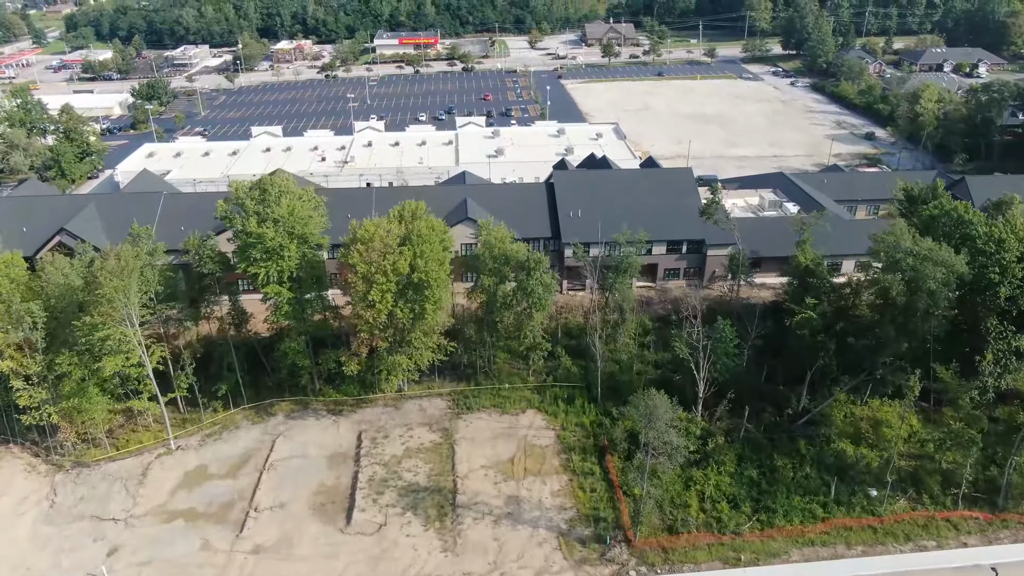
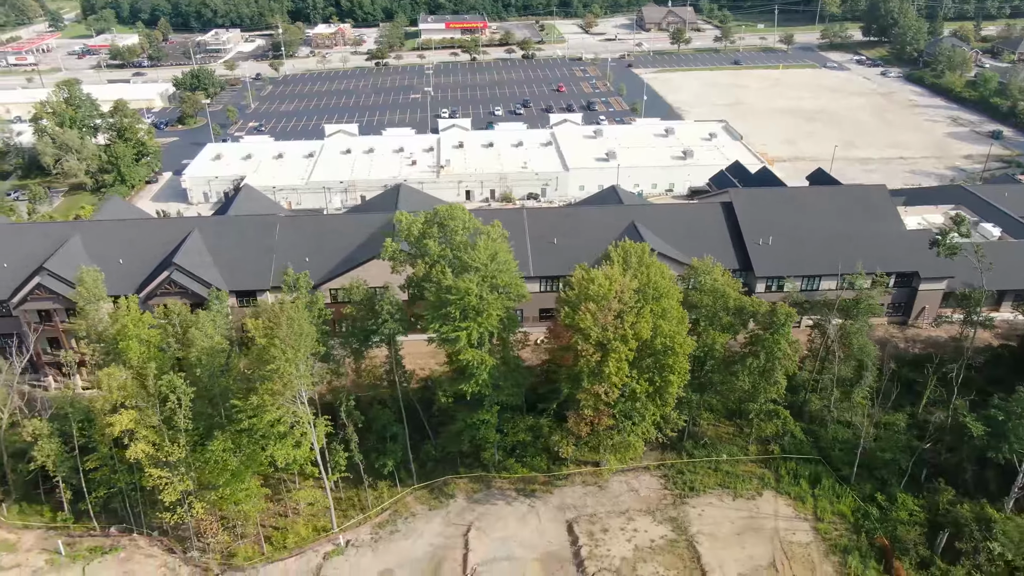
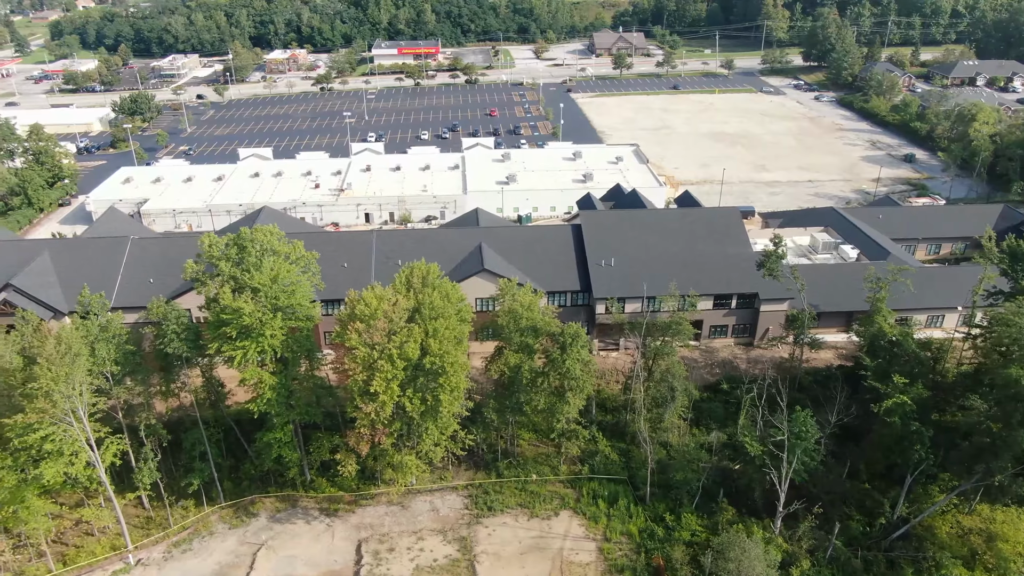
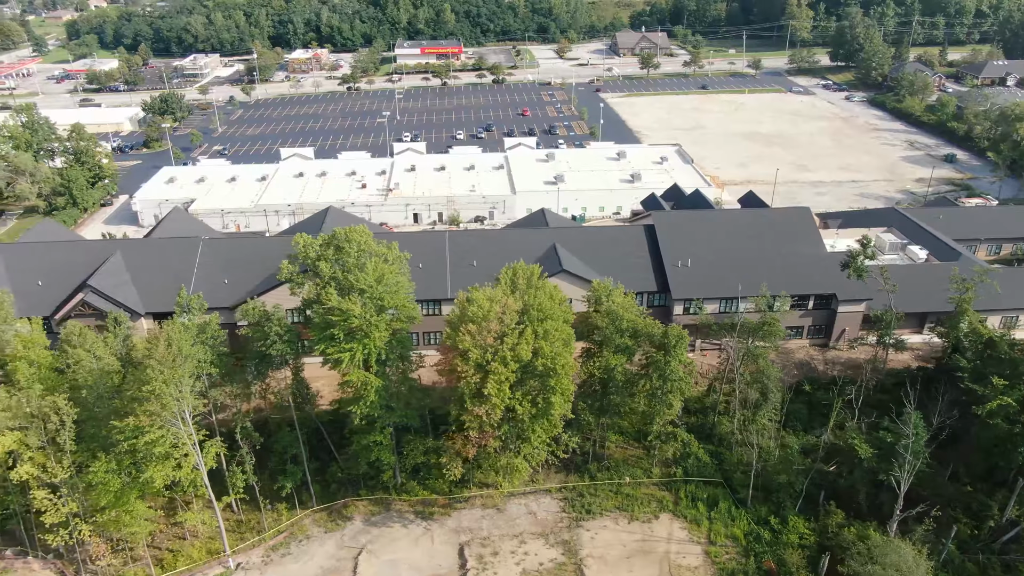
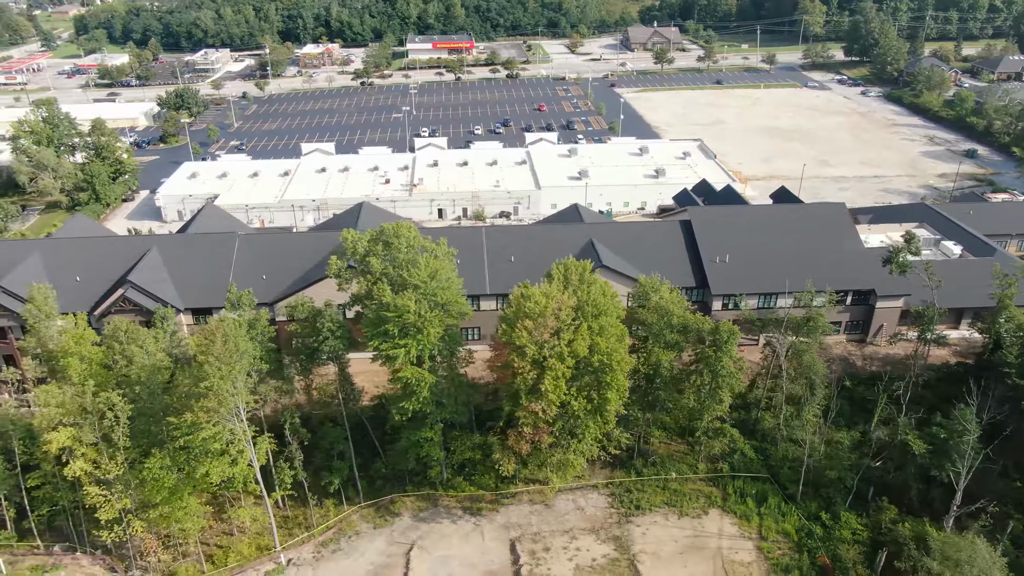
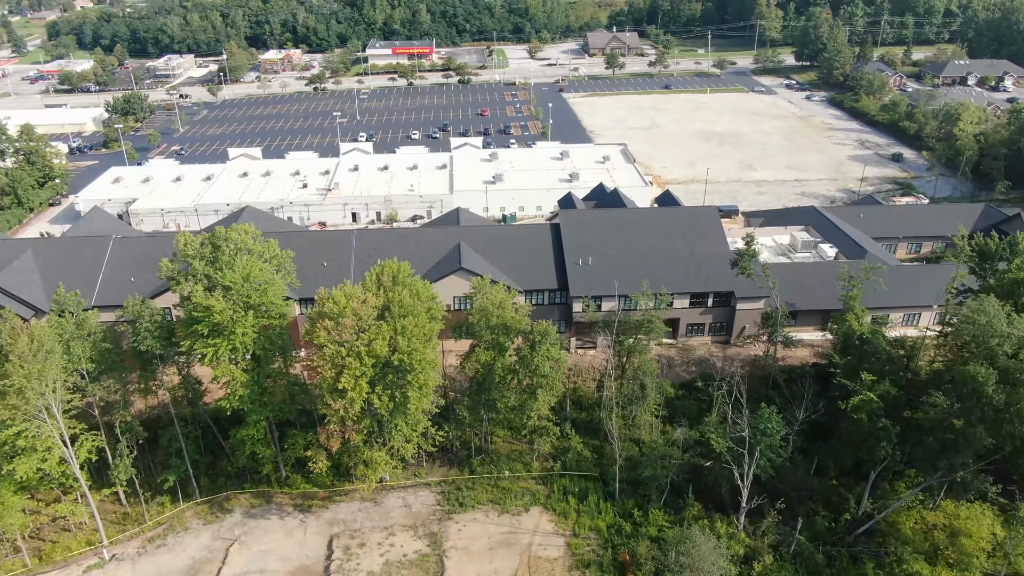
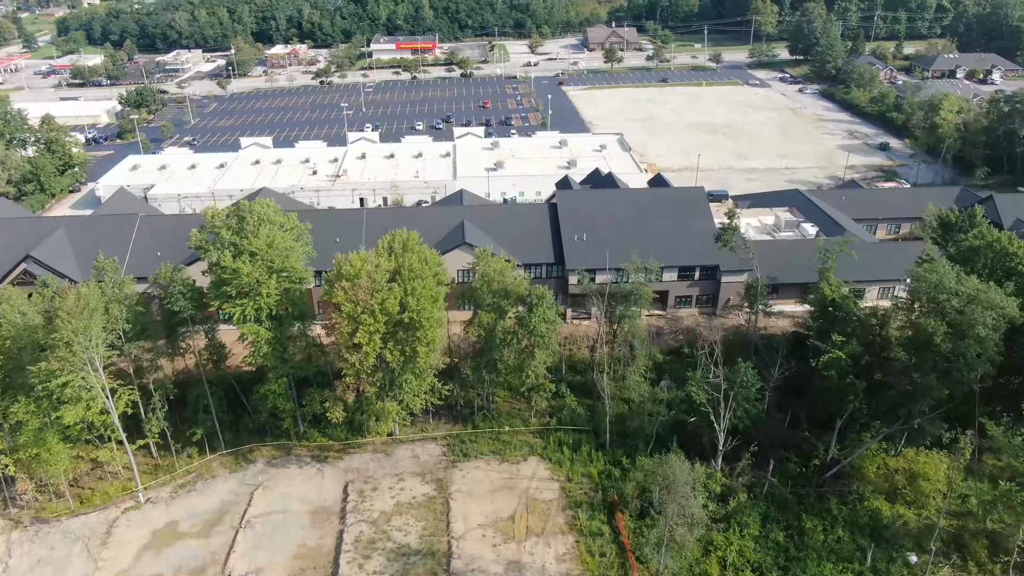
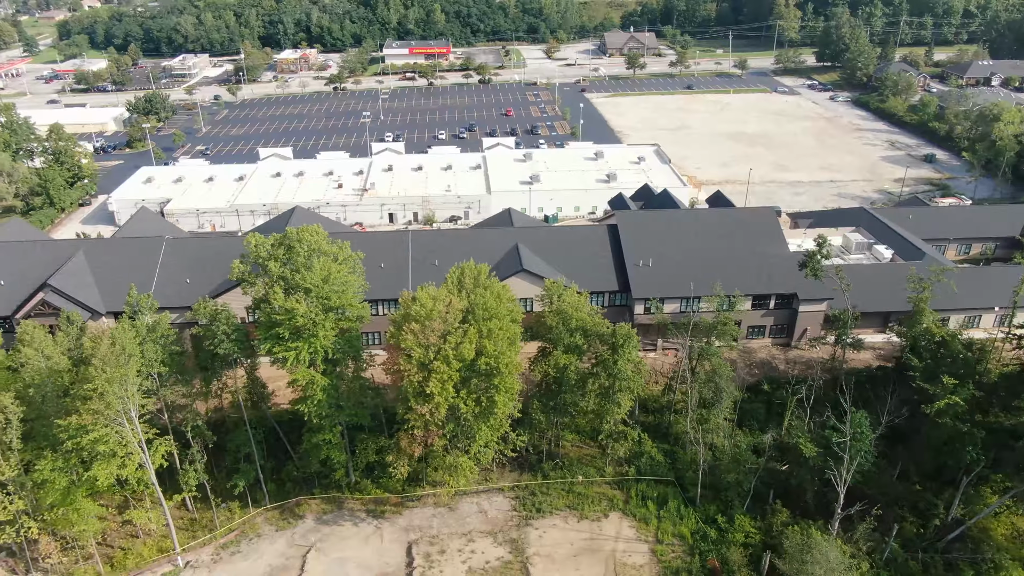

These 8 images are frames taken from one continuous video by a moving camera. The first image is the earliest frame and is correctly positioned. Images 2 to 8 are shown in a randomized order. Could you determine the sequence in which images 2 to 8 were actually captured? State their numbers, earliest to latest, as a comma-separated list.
7, 6, 3, 8, 4, 5, 2
